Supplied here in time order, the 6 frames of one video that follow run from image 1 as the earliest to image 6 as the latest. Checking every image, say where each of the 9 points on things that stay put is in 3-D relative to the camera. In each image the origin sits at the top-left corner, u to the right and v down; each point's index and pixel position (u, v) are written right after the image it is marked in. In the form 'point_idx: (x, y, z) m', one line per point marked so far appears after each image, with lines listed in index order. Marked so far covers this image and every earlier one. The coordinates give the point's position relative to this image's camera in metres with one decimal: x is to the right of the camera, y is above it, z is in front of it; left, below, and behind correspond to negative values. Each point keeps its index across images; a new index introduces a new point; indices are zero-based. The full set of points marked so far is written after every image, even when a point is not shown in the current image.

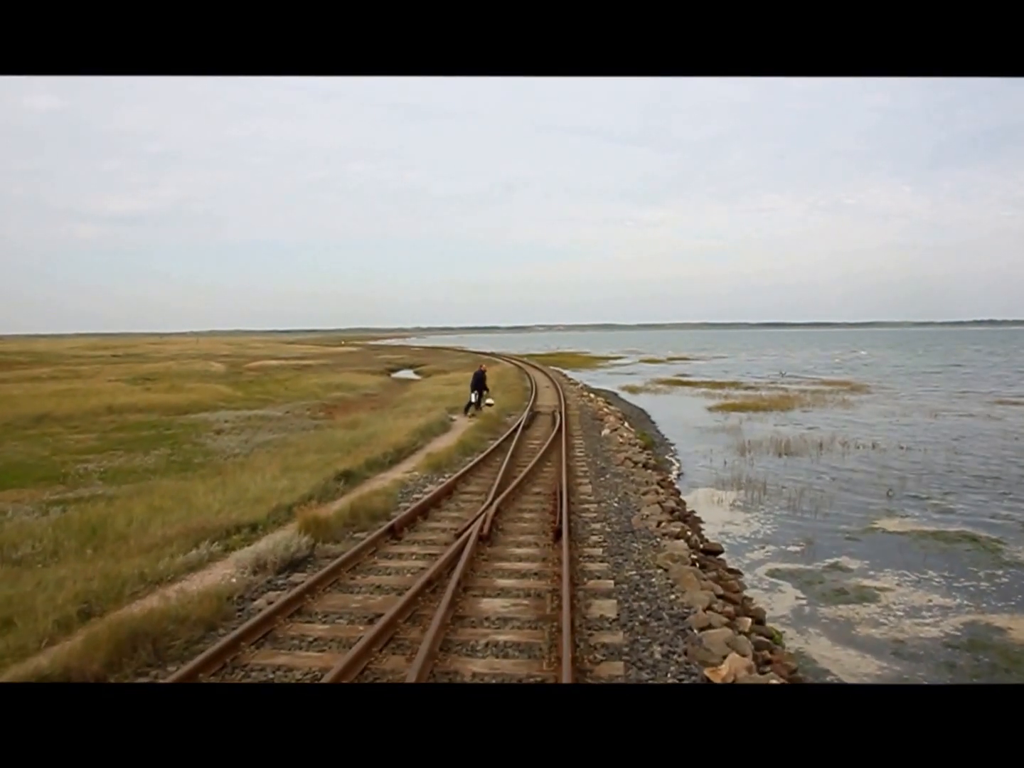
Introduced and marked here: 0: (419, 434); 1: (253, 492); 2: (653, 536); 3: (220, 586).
0: (-2.1, -1.1, +16.3) m
1: (-4.1, -1.8, +11.4) m
2: (+1.8, -2.0, +9.3) m
3: (-2.8, -2.0, +7.0) m
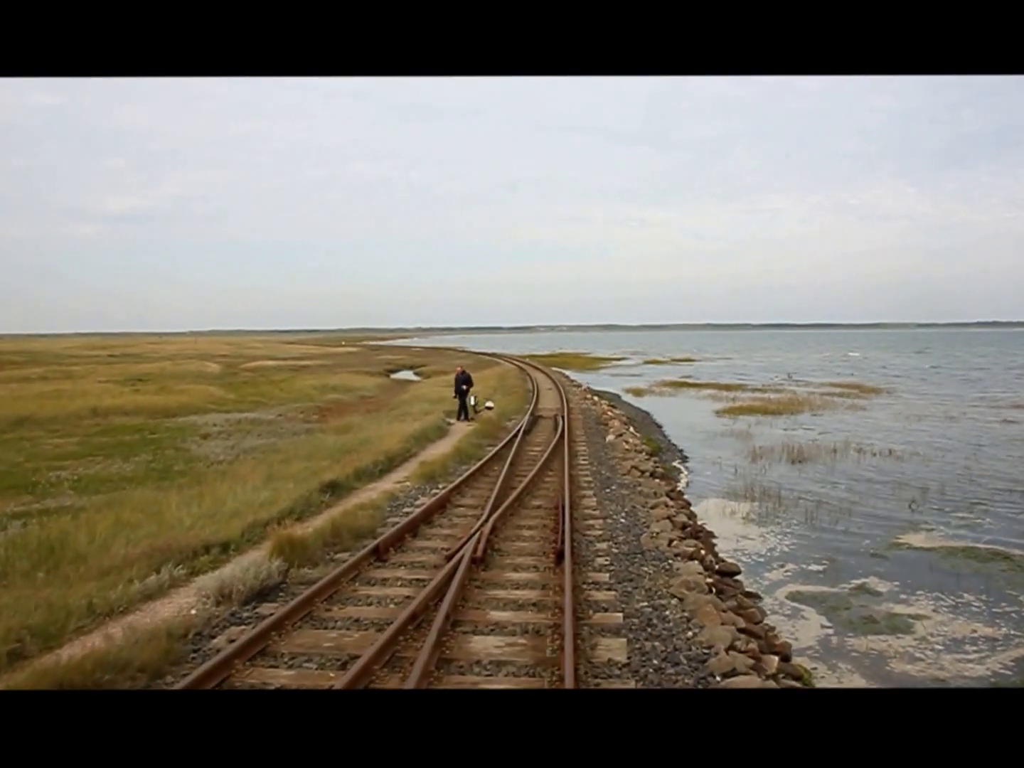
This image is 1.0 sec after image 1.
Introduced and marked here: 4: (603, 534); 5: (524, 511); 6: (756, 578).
0: (-2.1, -1.2, +15.5) m
1: (-4.2, -1.8, +10.6) m
2: (+1.8, -2.0, +8.4) m
3: (-2.9, -2.0, +6.2) m
4: (+1.1, -1.9, +9.0) m
5: (+0.2, -1.8, +10.1) m
6: (+3.2, -2.5, +9.5) m
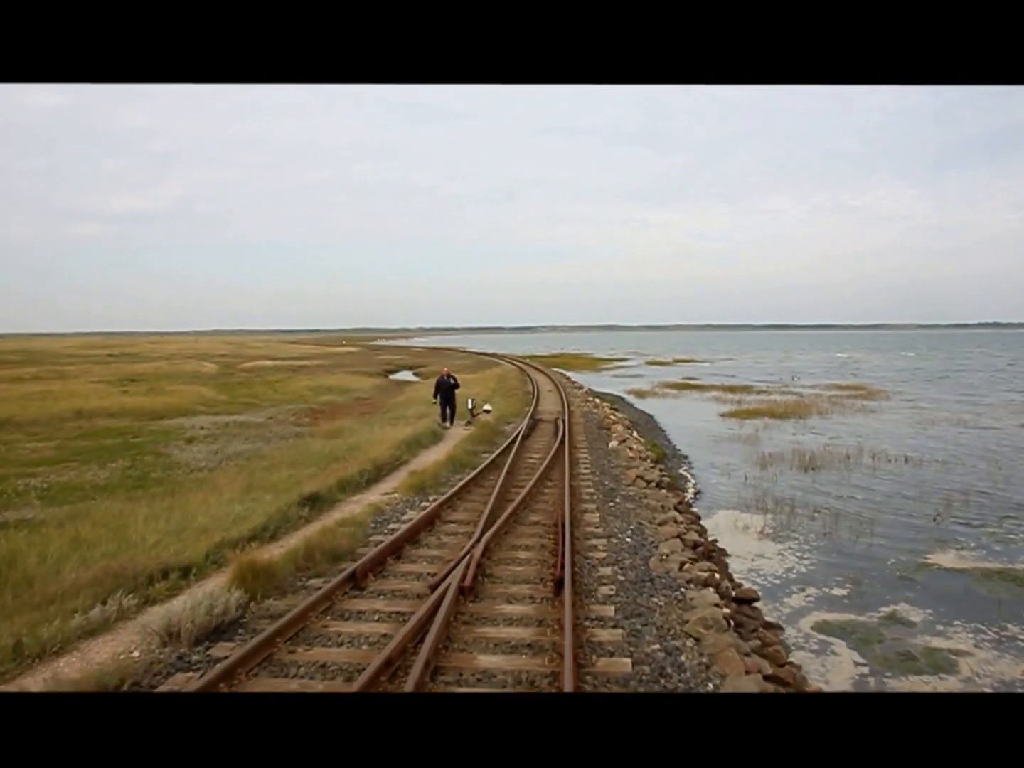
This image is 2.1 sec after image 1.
0: (-2.2, -1.2, +14.6) m
1: (-4.2, -1.9, +9.7) m
2: (+1.7, -2.1, +7.5) m
3: (-2.9, -2.1, +5.3) m
4: (+1.1, -1.9, +8.1) m
5: (+0.1, -1.8, +9.2) m
6: (+3.1, -2.6, +8.6) m
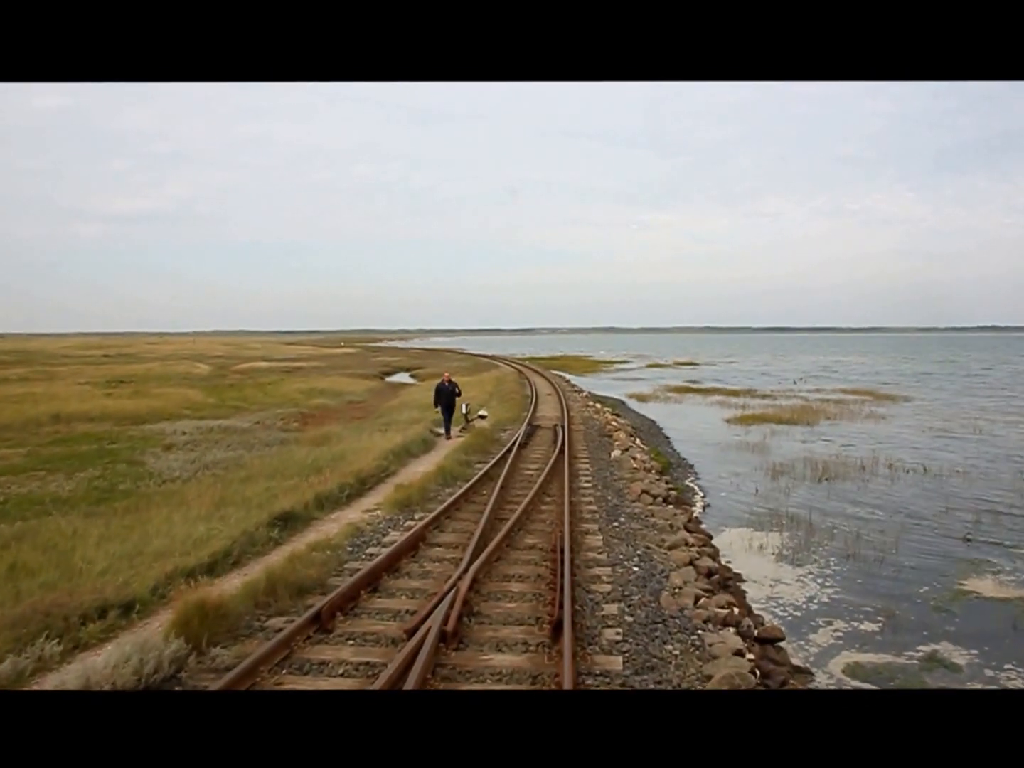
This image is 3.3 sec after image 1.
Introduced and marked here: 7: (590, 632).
0: (-2.2, -1.3, +13.6) m
1: (-4.3, -2.0, +8.7) m
2: (+1.6, -2.2, +6.6) m
3: (-3.0, -2.2, +4.3) m
4: (+1.0, -2.0, +7.1) m
5: (0.0, -1.9, +8.2) m
6: (+3.1, -2.7, +7.6) m
7: (+0.7, -2.1, +6.1) m
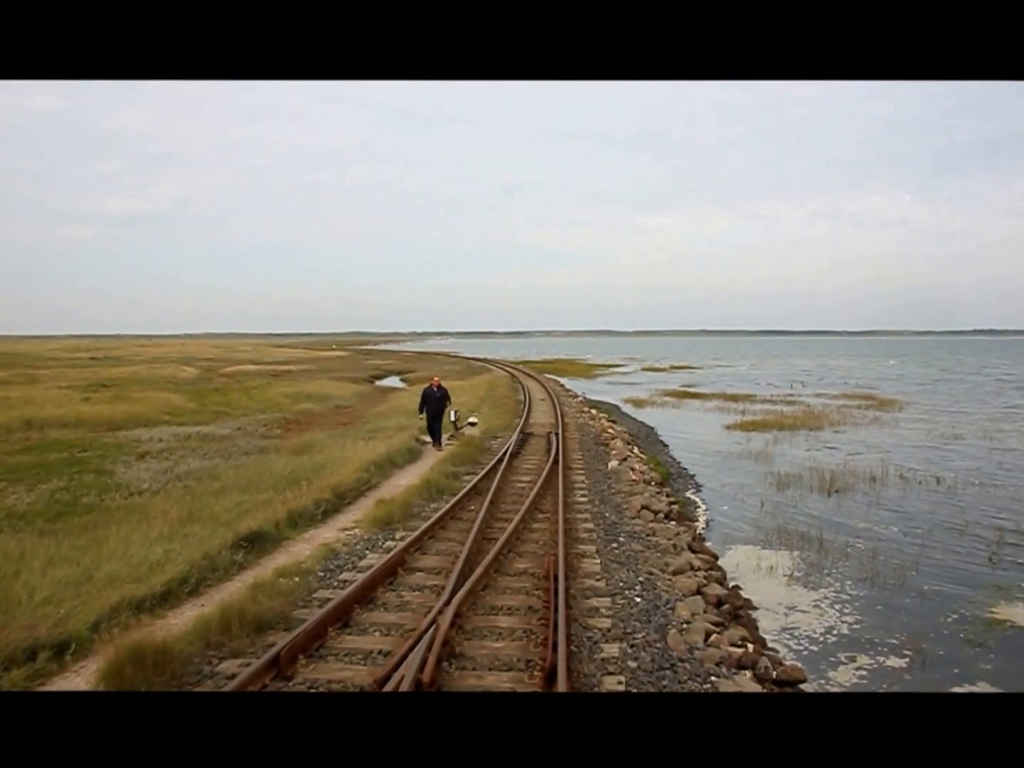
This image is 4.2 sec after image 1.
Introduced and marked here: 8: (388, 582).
0: (-2.4, -1.5, +12.8) m
1: (-4.4, -2.1, +7.9) m
2: (+1.5, -2.3, +5.8) m
3: (-3.1, -2.2, +3.5) m
4: (+0.9, -2.1, +6.3) m
5: (-0.1, -2.0, +7.4) m
6: (+2.9, -2.8, +6.9) m
7: (+0.6, -2.2, +5.3) m
8: (-1.3, -2.1, +7.6) m
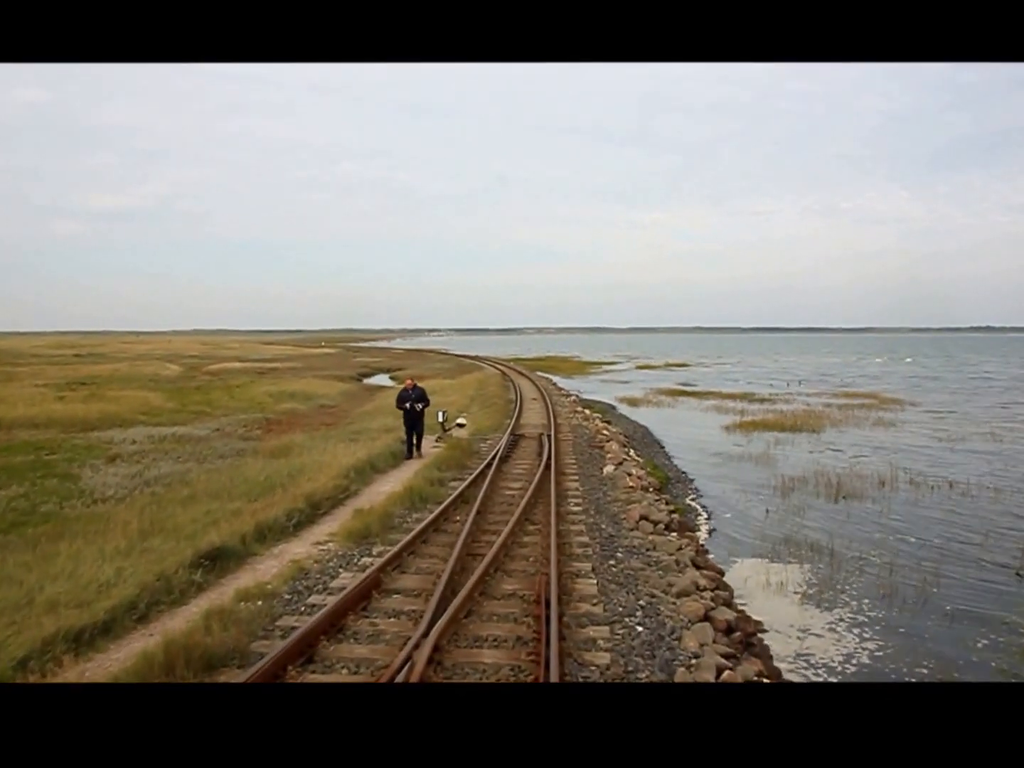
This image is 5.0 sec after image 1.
0: (-2.6, -1.5, +12.0) m
1: (-4.6, -2.1, +7.1) m
2: (+1.4, -2.3, +5.0) m
3: (-3.2, -2.3, +2.7) m
4: (+0.8, -2.2, +5.6) m
5: (-0.2, -2.1, +6.6) m
6: (+2.8, -2.8, +6.1) m
7: (+0.5, -2.2, +4.6) m
8: (-1.4, -2.1, +6.8) m
